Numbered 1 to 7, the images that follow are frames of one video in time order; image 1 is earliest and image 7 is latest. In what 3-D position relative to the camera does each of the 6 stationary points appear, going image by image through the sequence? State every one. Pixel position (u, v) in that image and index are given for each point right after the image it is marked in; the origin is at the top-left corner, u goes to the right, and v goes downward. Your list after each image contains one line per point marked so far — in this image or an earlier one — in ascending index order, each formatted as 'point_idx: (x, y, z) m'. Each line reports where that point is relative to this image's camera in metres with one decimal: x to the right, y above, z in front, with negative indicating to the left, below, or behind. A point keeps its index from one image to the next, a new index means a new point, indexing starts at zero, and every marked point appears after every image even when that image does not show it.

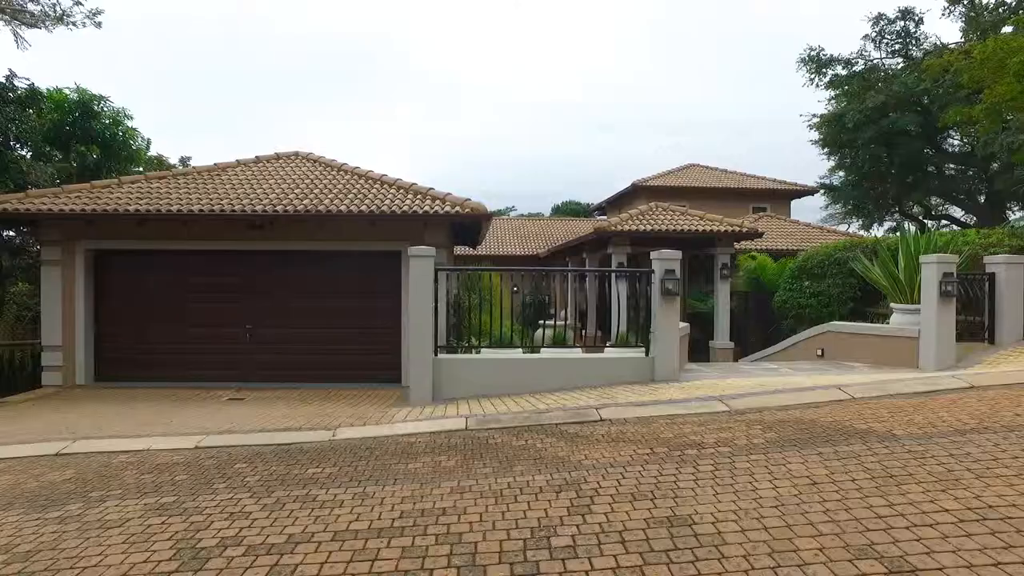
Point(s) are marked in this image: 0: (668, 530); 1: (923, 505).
0: (+0.8, -1.3, +3.7) m
1: (+2.4, -1.2, +3.7) m
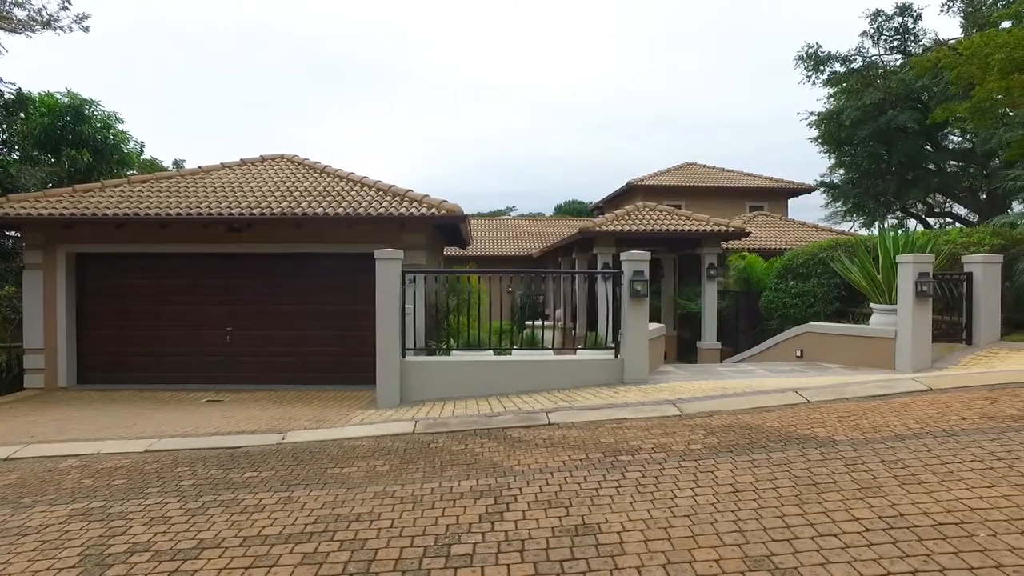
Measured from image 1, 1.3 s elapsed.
0: (+0.3, -1.4, +3.6) m
1: (+1.8, -1.3, +3.7) m
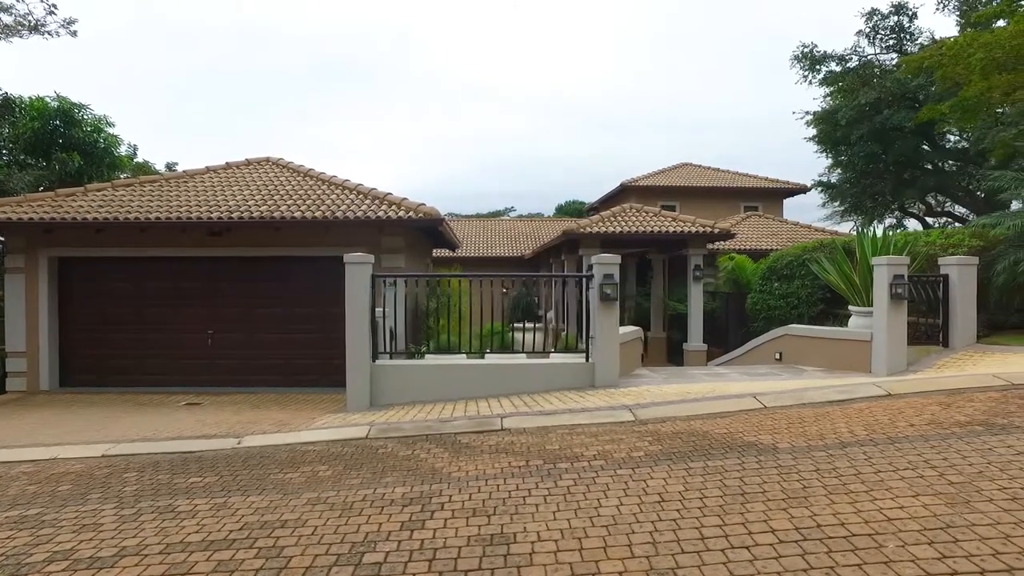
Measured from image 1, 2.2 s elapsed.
0: (-0.2, -1.4, +3.6) m
1: (+1.3, -1.3, +3.6) m
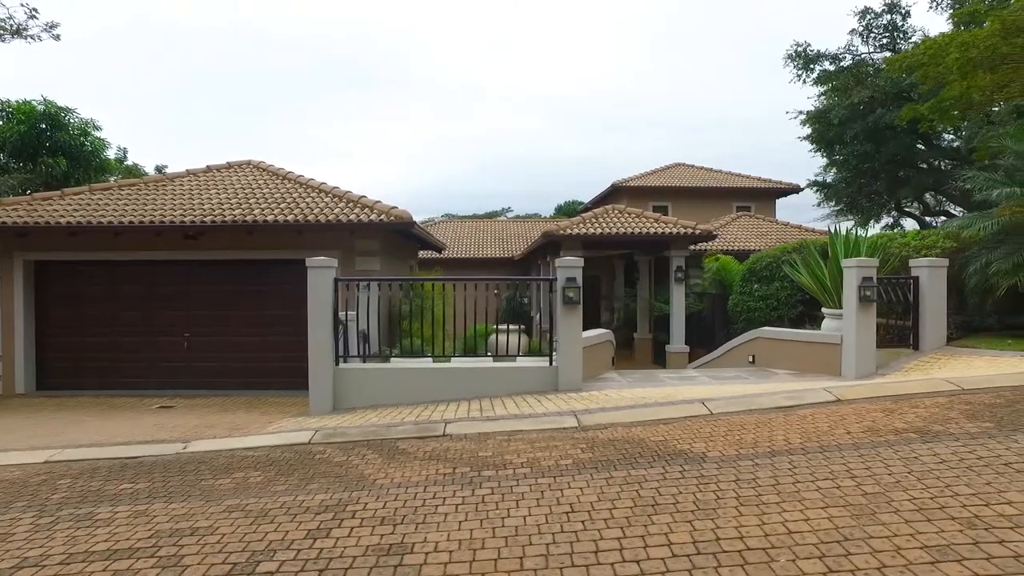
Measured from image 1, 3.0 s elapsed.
0: (-0.8, -1.5, +3.6) m
1: (+0.8, -1.4, +3.6) m
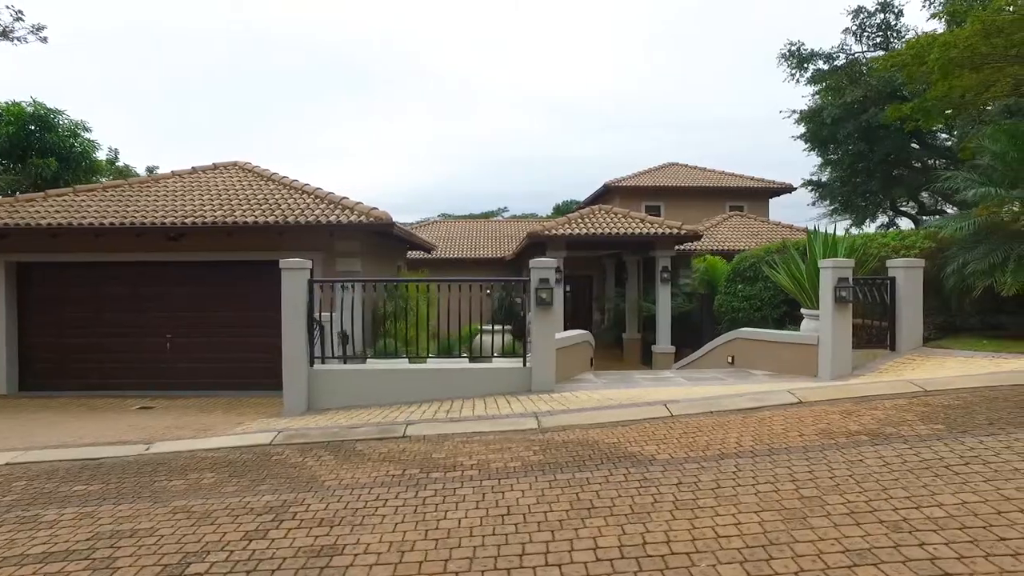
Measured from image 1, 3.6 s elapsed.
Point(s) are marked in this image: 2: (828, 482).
0: (-1.1, -1.5, +3.6) m
1: (+0.4, -1.4, +3.6) m
2: (+2.0, -1.2, +4.2) m
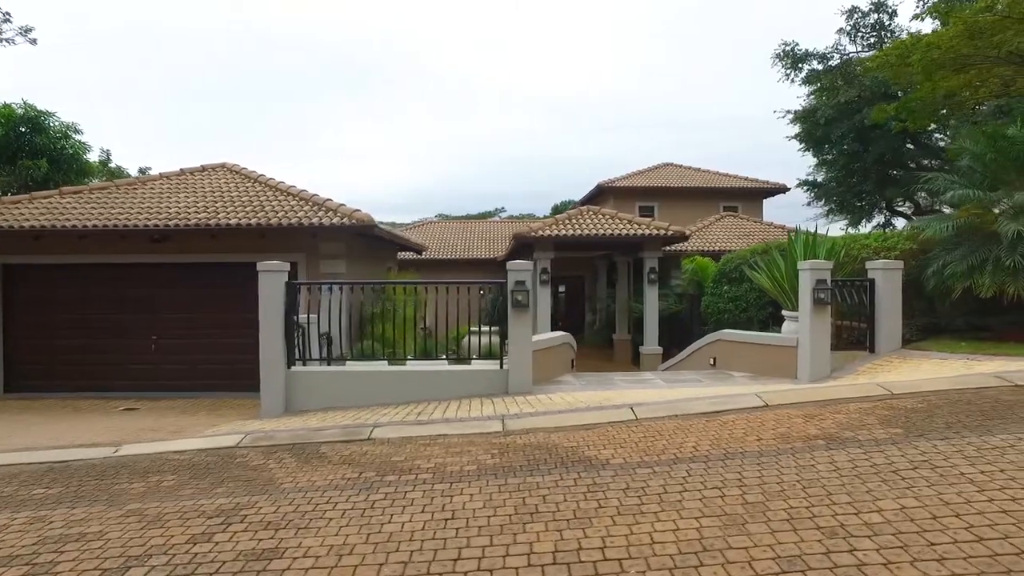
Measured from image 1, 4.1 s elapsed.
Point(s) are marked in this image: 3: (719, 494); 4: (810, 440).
0: (-1.5, -1.5, +3.6) m
1: (0.0, -1.4, +3.6) m
2: (+1.7, -1.3, +4.2) m
3: (+1.3, -1.3, +4.1) m
4: (+2.3, -1.2, +5.1) m
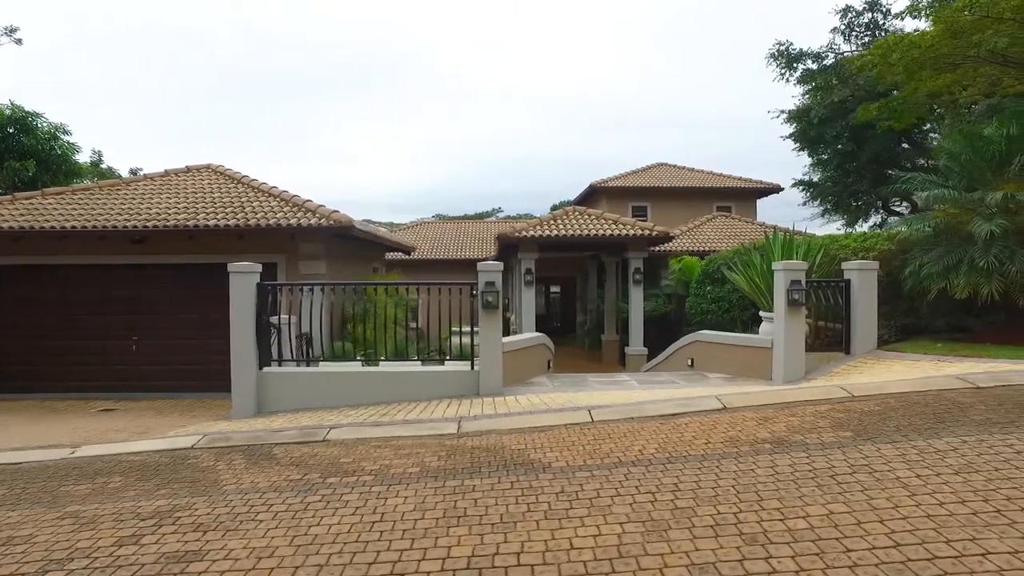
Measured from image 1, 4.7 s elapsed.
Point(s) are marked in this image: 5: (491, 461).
0: (-1.9, -1.5, +3.6) m
1: (-0.4, -1.4, +3.6) m
2: (+1.3, -1.3, +4.1) m
3: (+0.9, -1.3, +4.1) m
4: (+1.9, -1.2, +5.0) m
5: (-0.2, -1.3, +5.0) m
